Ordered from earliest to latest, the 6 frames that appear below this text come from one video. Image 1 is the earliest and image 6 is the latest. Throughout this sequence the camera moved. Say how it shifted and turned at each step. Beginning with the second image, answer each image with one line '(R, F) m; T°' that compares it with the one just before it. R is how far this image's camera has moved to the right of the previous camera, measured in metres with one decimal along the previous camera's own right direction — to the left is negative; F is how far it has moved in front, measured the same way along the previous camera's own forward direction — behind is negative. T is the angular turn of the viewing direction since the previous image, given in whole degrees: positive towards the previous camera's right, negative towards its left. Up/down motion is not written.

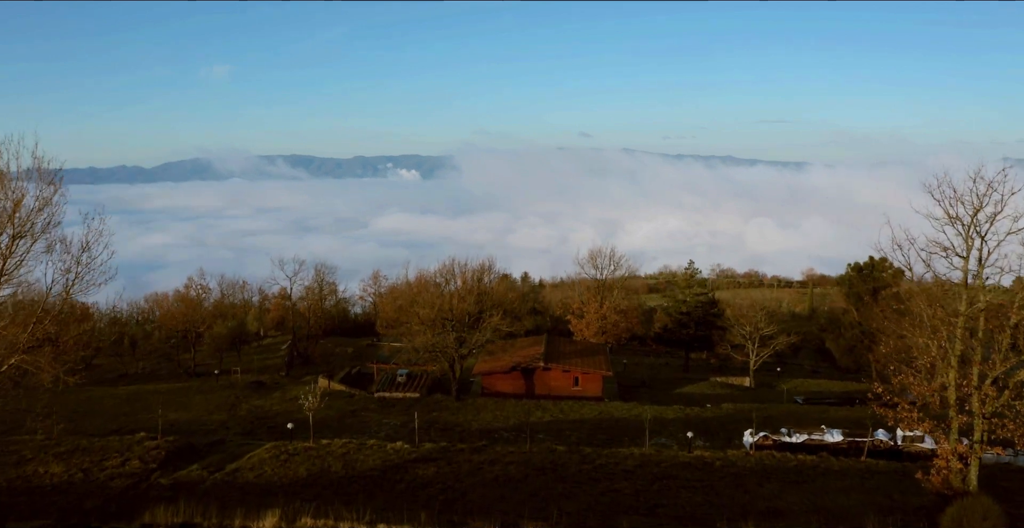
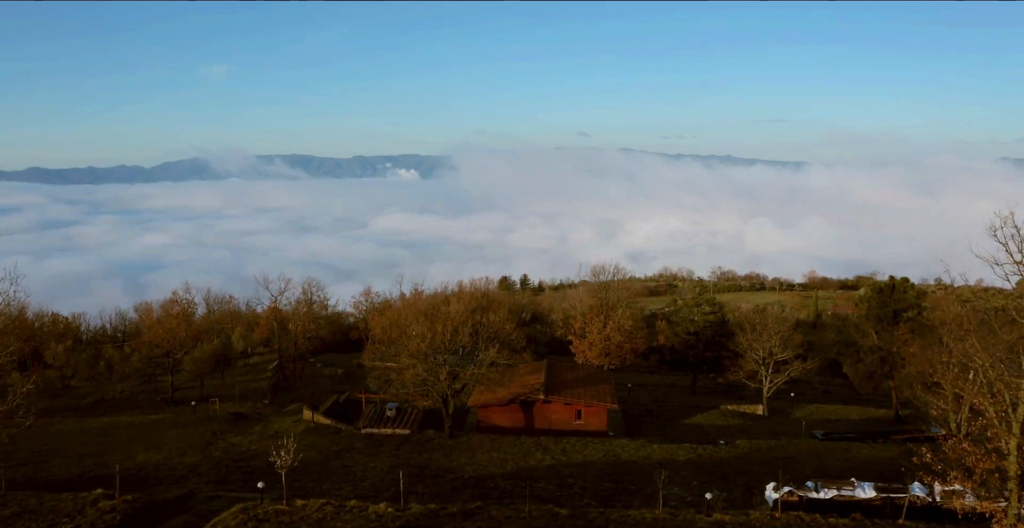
(0.0, +1.4) m; 0°
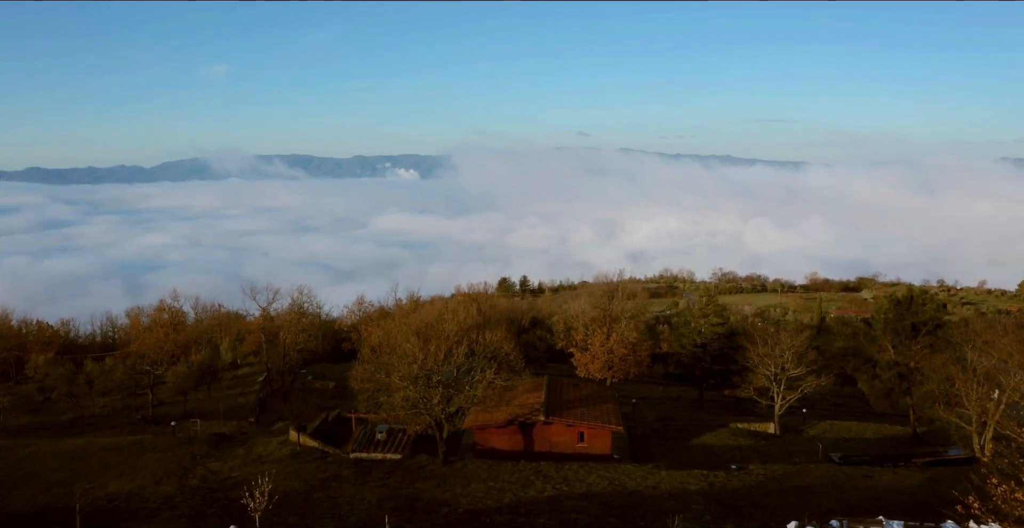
(0.0, +1.1) m; 0°
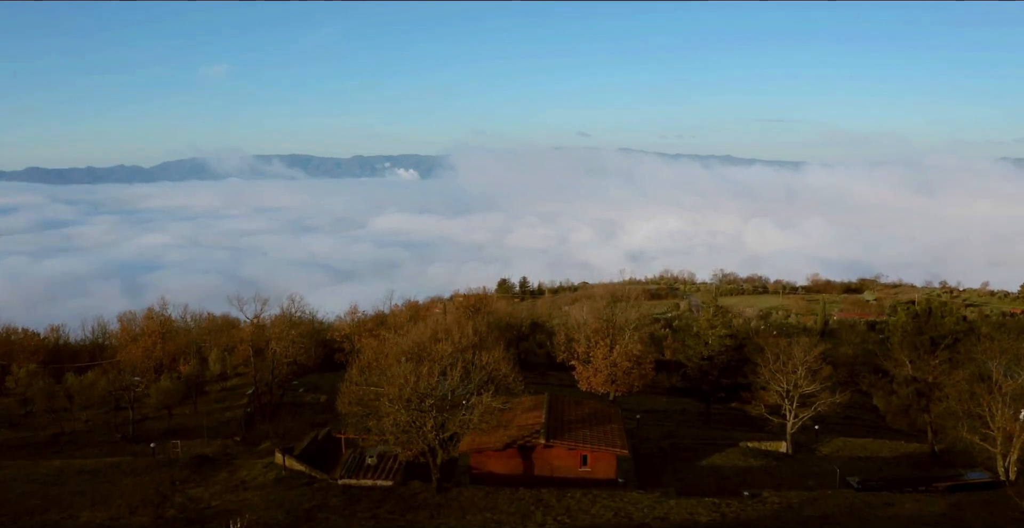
(0.0, +1.0) m; 0°
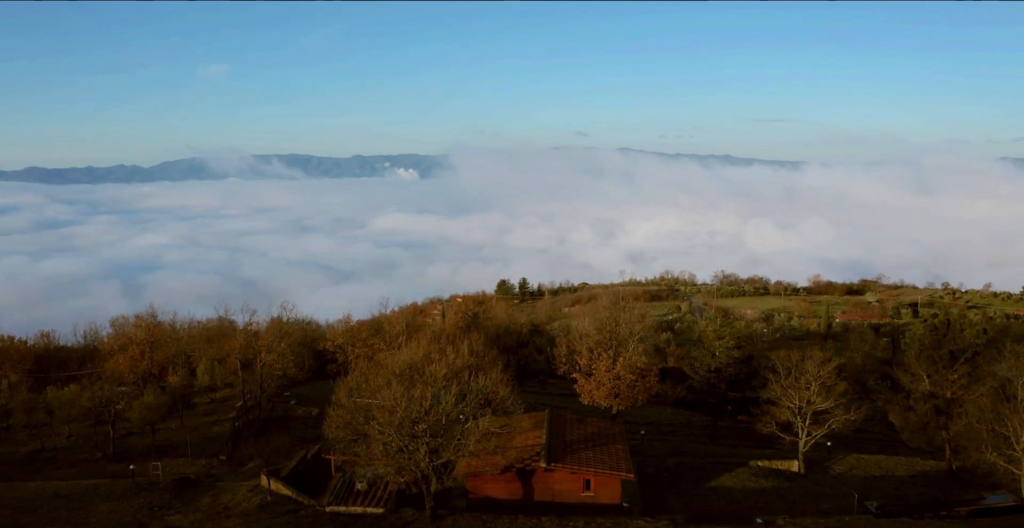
(0.0, +0.9) m; 0°
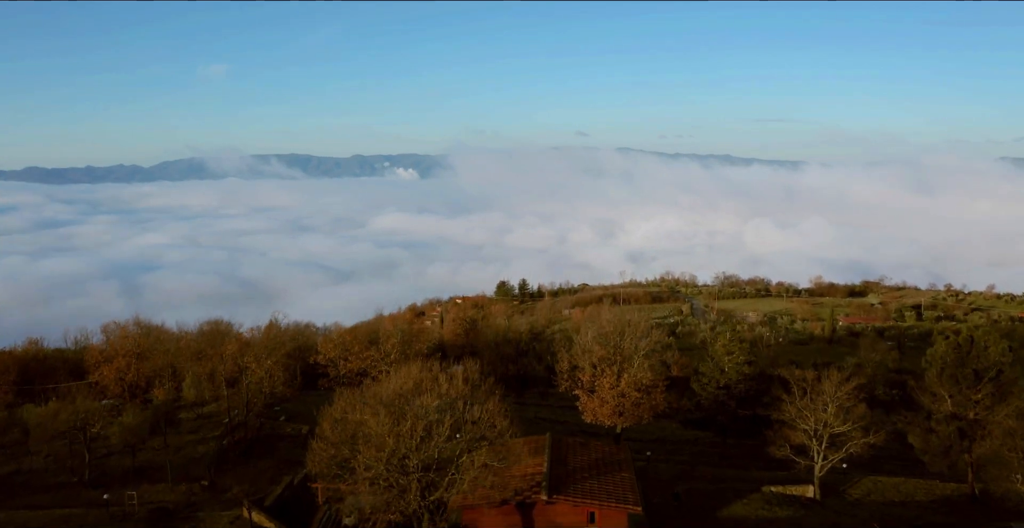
(0.0, +1.0) m; 0°
